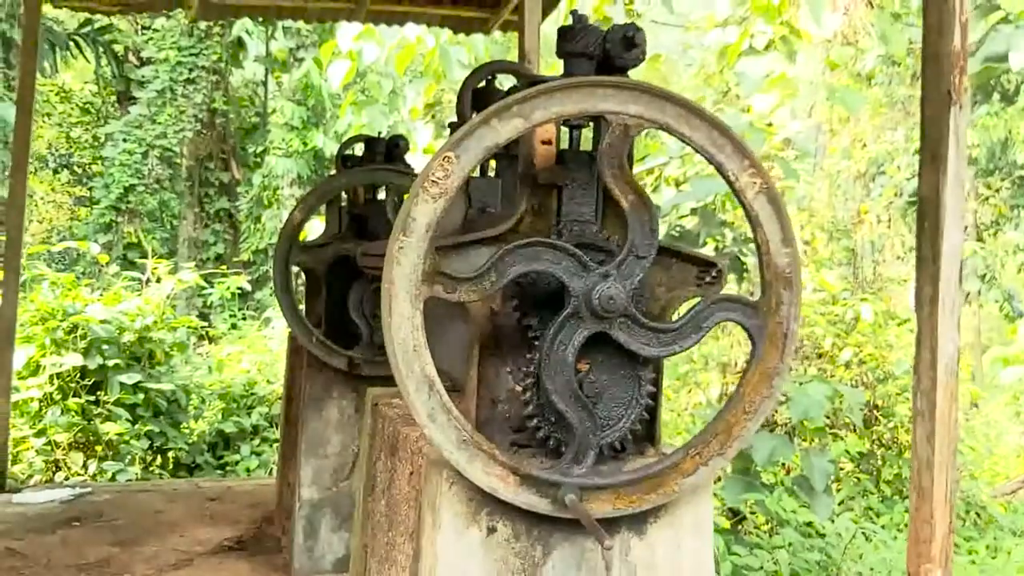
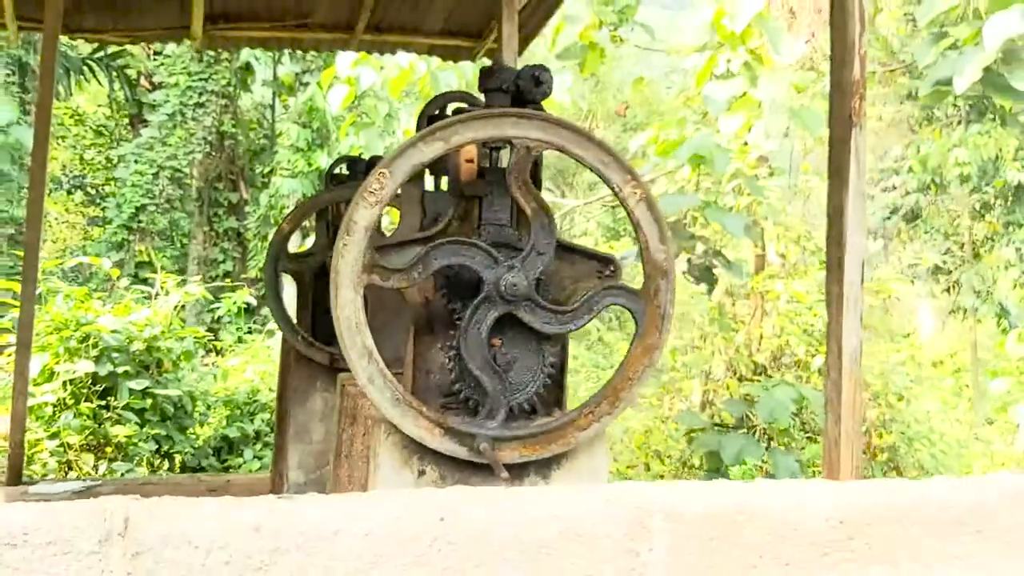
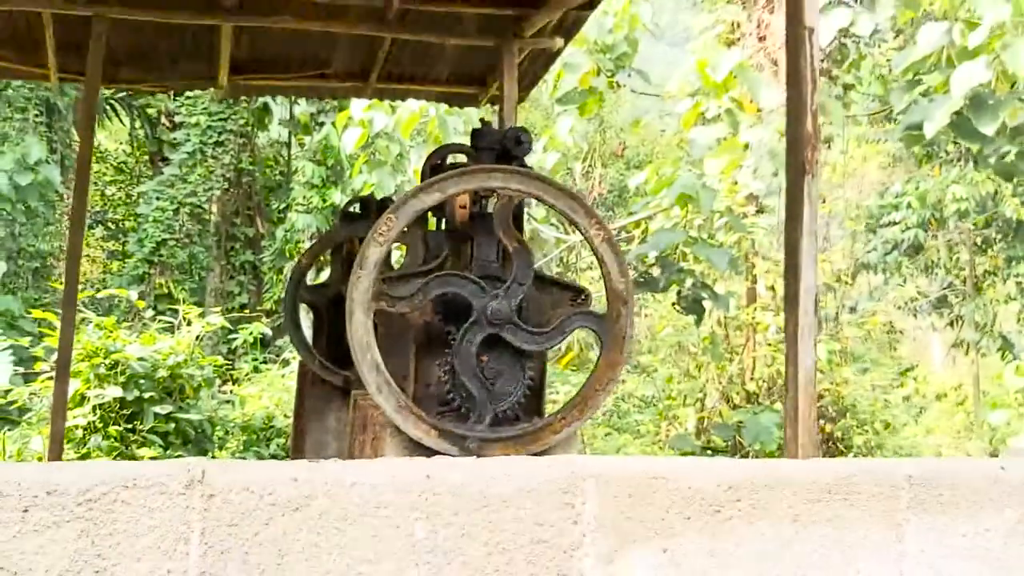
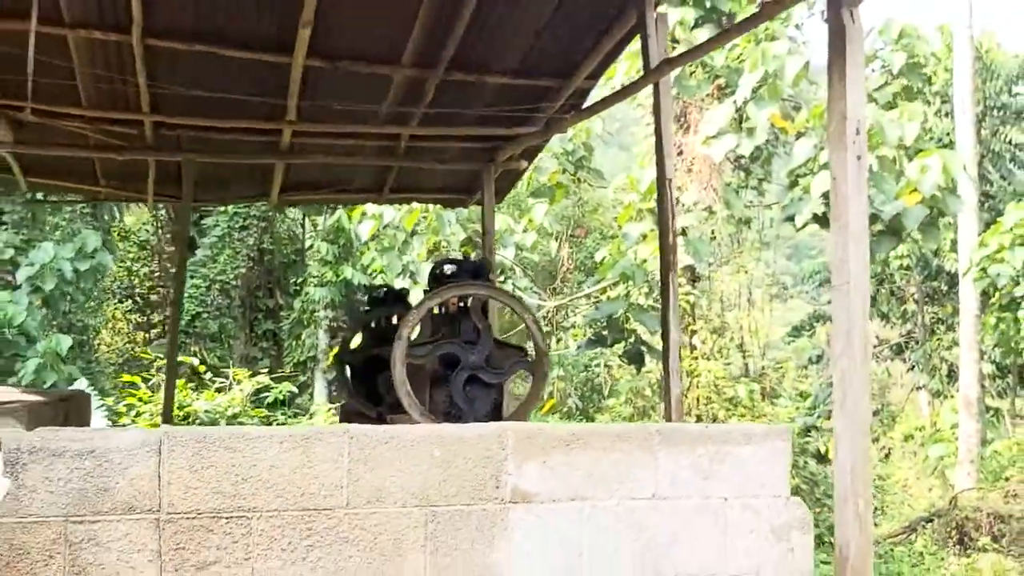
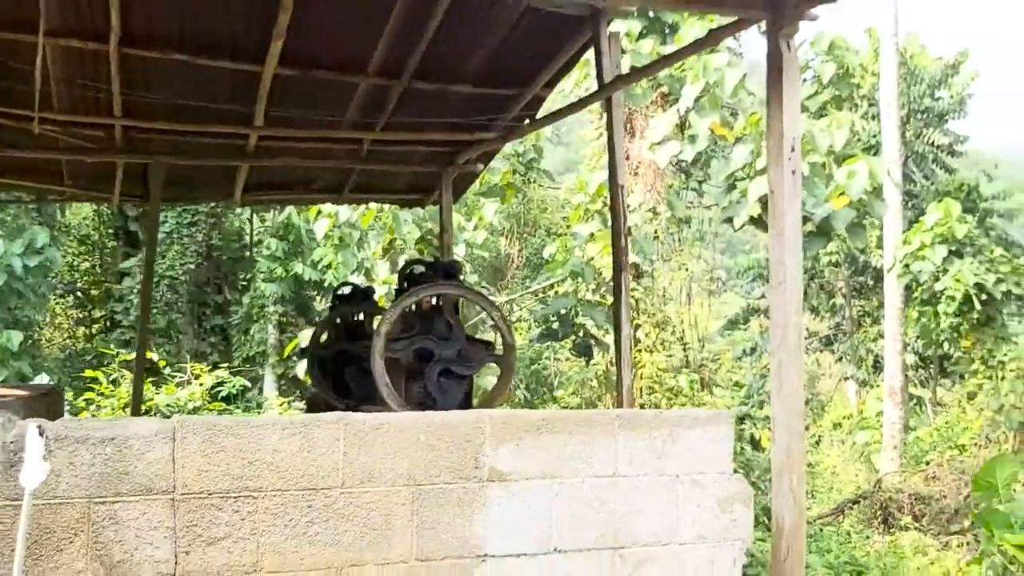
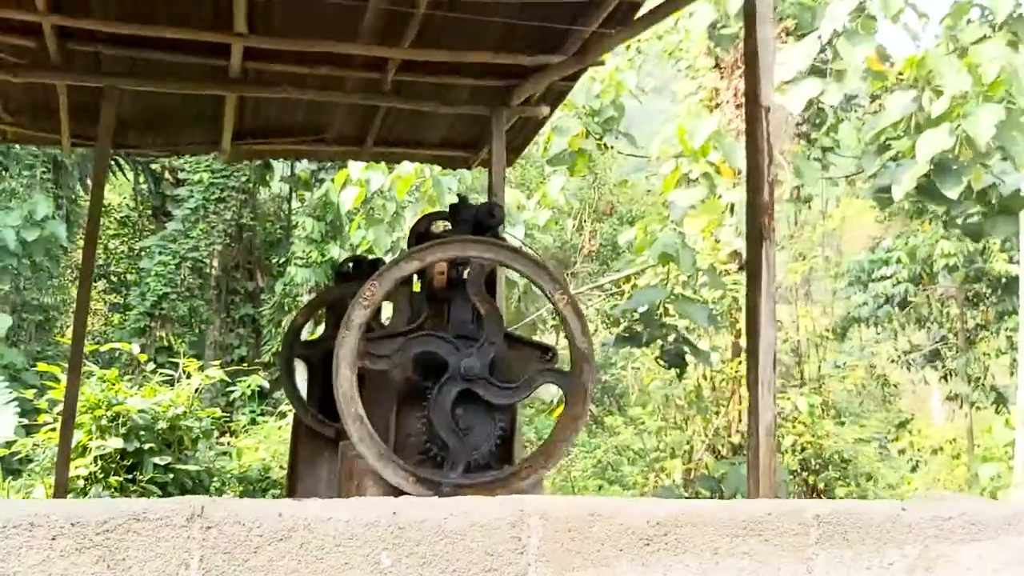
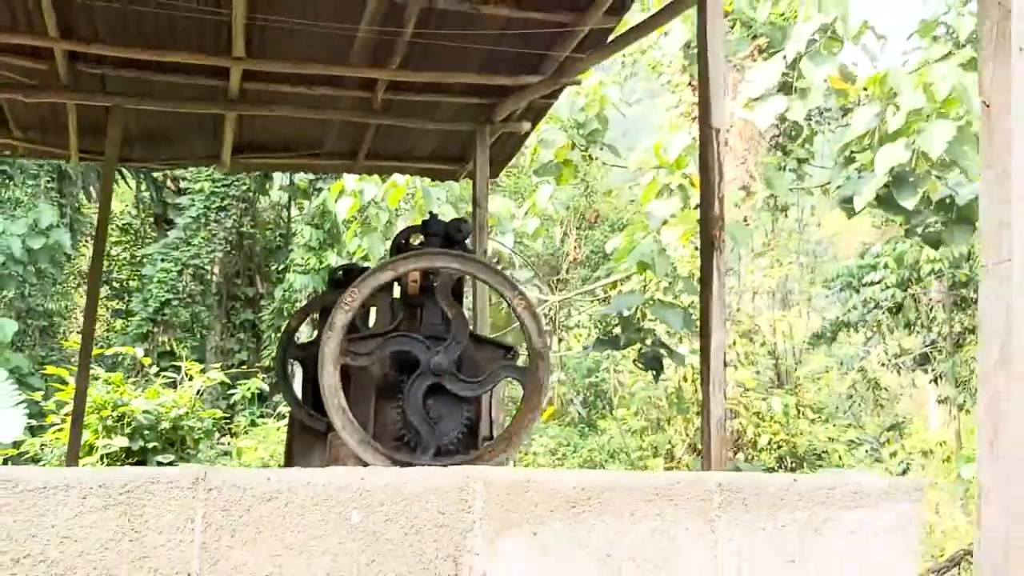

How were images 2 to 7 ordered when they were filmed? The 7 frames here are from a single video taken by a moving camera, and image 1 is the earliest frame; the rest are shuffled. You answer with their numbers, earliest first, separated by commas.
2, 3, 6, 7, 4, 5
